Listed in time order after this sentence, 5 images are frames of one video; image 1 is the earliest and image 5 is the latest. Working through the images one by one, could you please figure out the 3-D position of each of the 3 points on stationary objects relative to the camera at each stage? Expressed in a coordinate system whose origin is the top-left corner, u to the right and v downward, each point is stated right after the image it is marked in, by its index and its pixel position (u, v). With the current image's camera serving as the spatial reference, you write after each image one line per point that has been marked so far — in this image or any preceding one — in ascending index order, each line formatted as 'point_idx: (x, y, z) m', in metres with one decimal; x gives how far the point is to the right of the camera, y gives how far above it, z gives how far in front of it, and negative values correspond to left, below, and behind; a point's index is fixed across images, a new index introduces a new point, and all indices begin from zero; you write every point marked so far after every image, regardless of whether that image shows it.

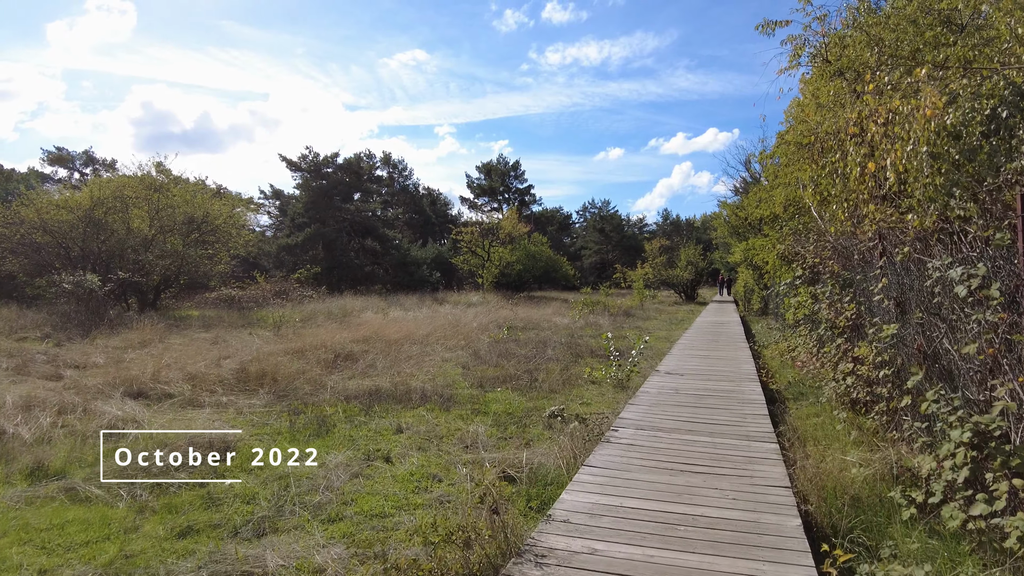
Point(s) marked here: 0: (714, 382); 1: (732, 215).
0: (+1.9, -0.9, +5.8) m
1: (+6.0, +2.0, +16.8) m
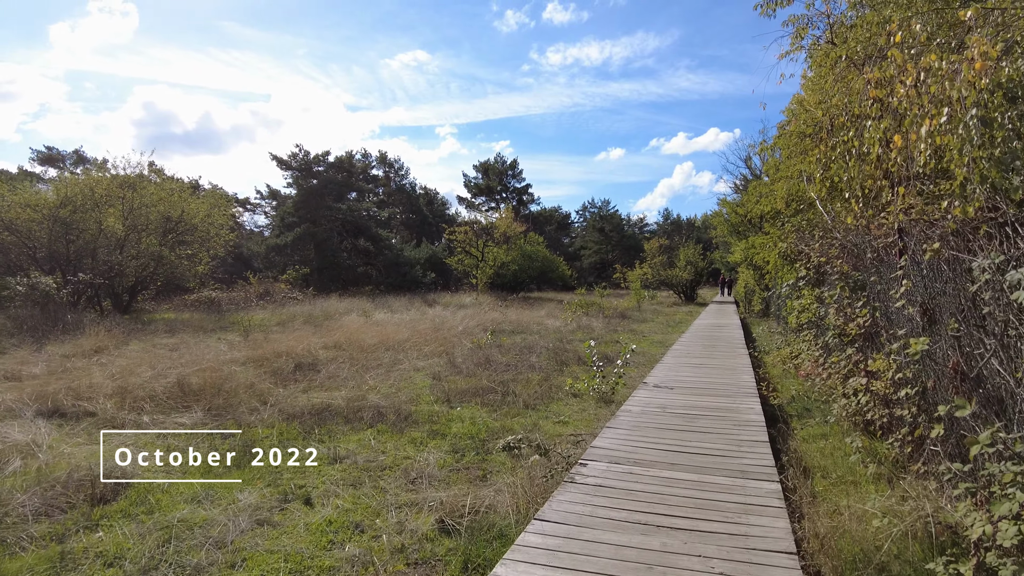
0: (+1.6, -0.9, +5.1) m
1: (+5.8, +1.9, +16.1) m
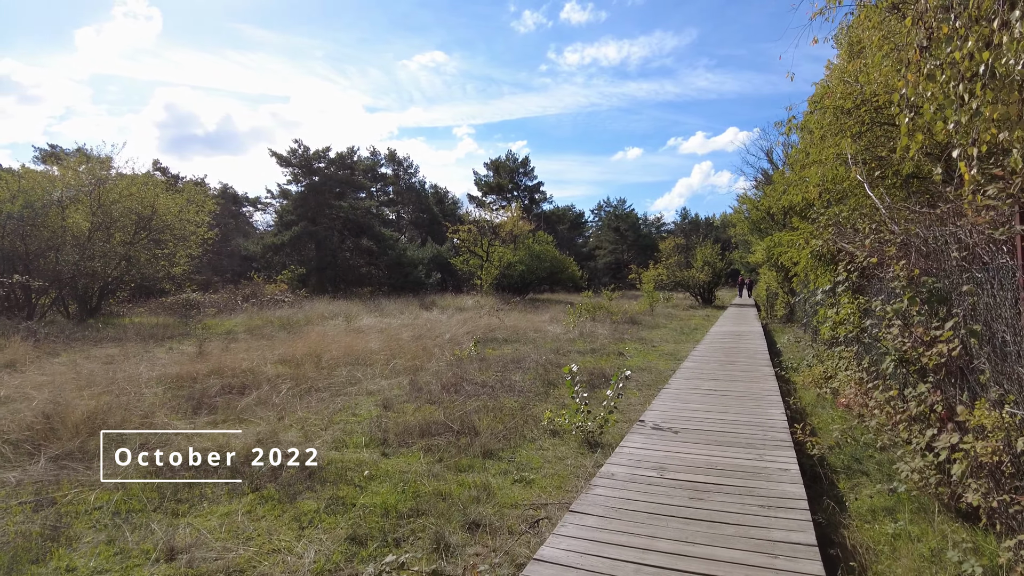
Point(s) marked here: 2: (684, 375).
0: (+1.3, -1.0, +3.8) m
1: (+5.7, +1.9, +14.7) m
2: (+1.8, -0.9, +6.5) m
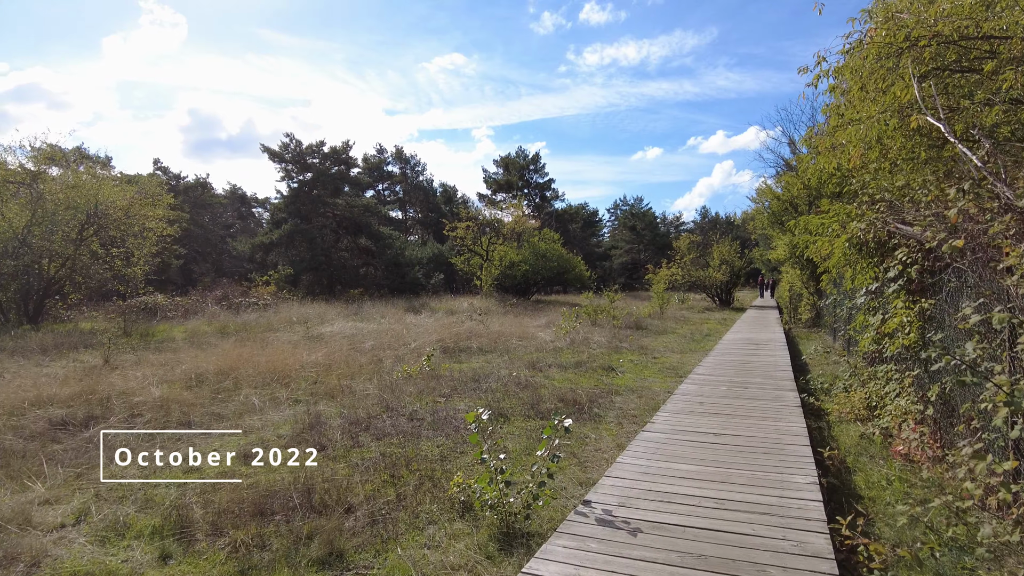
0: (+0.7, -1.0, +2.2) m
1: (+5.5, +1.9, +12.9) m
2: (+1.3, -0.9, +4.9) m
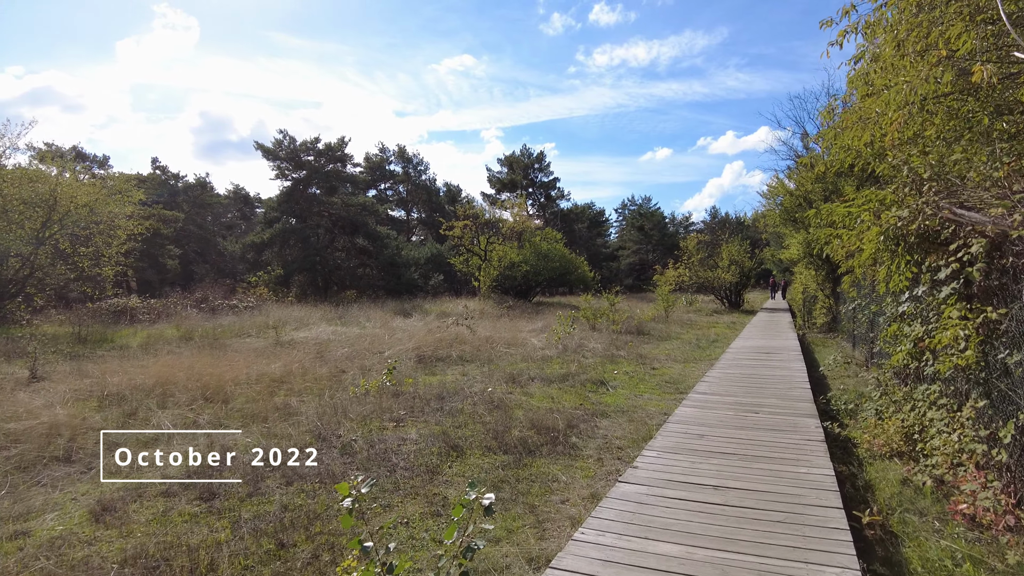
0: (+0.4, -1.0, +1.2) m
1: (+5.3, +1.8, +11.9) m
2: (+1.0, -0.9, +3.9) m
